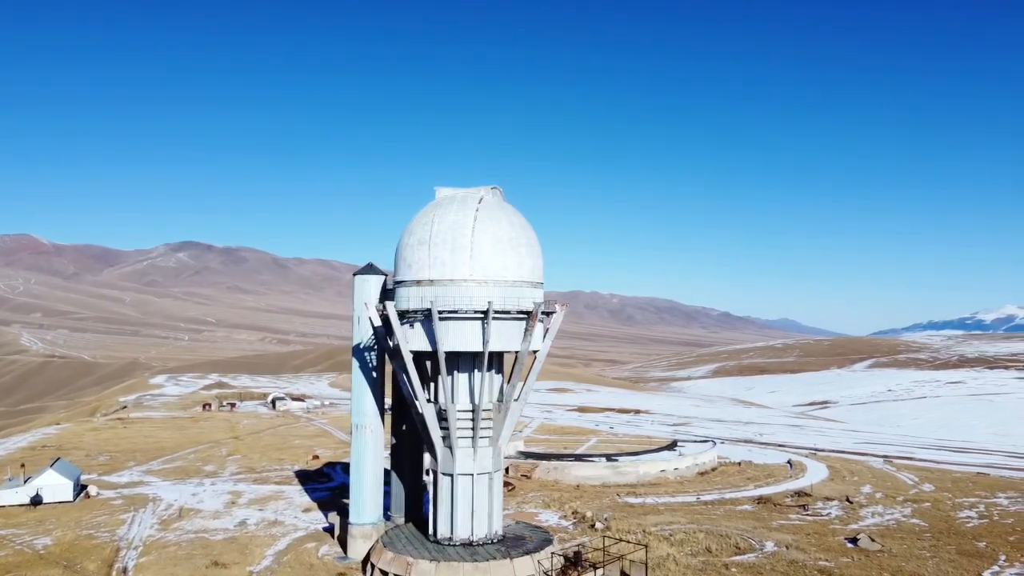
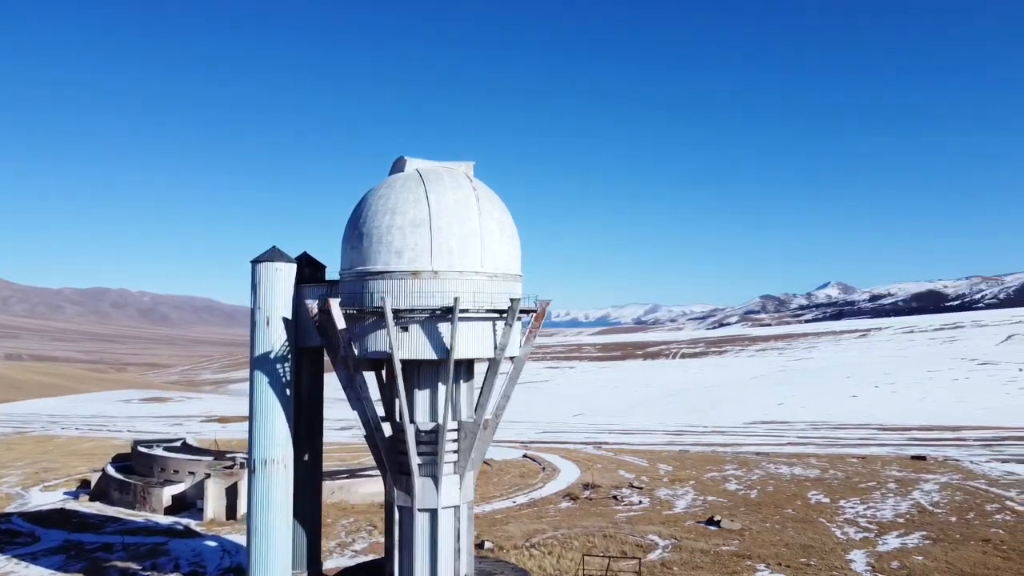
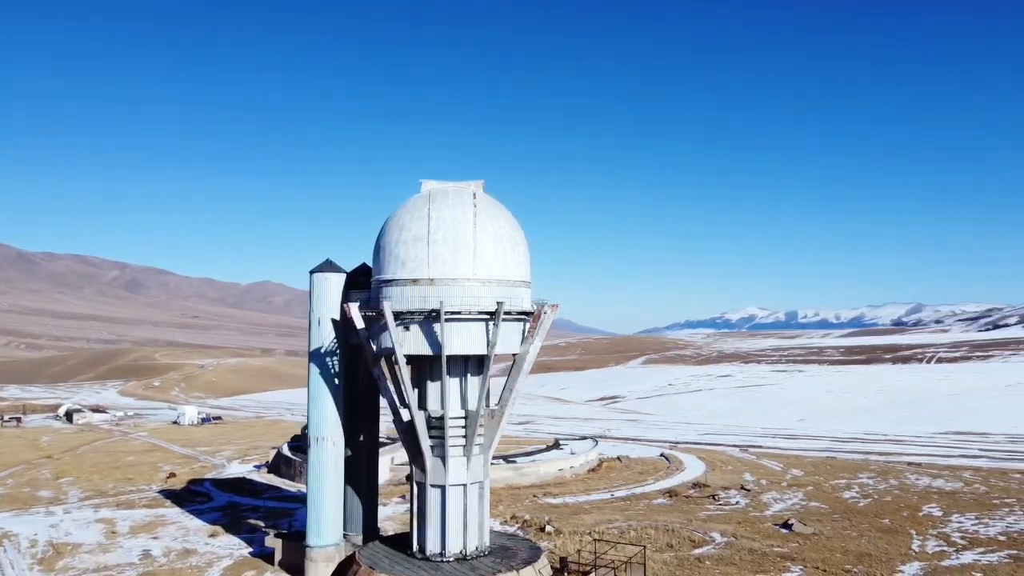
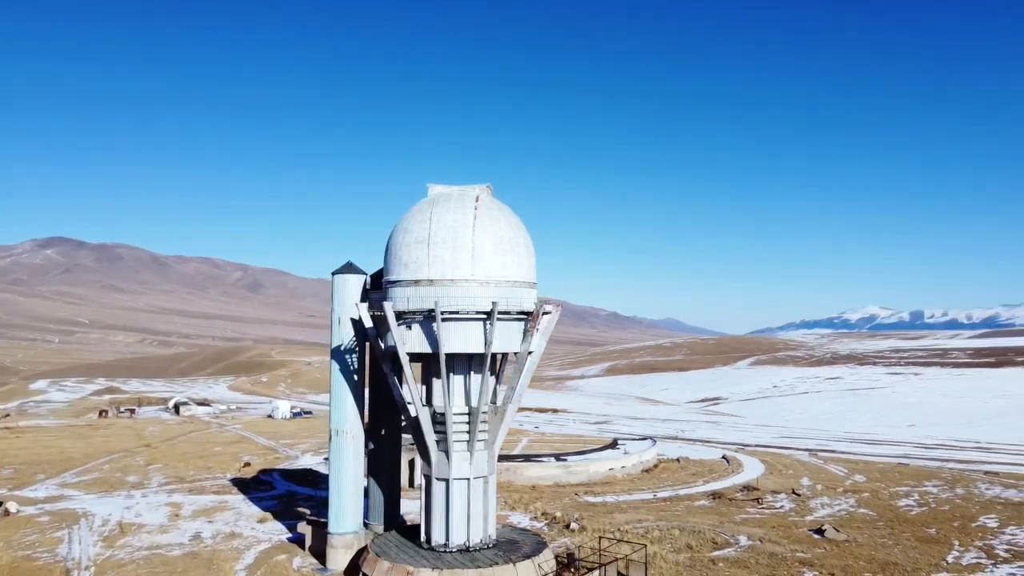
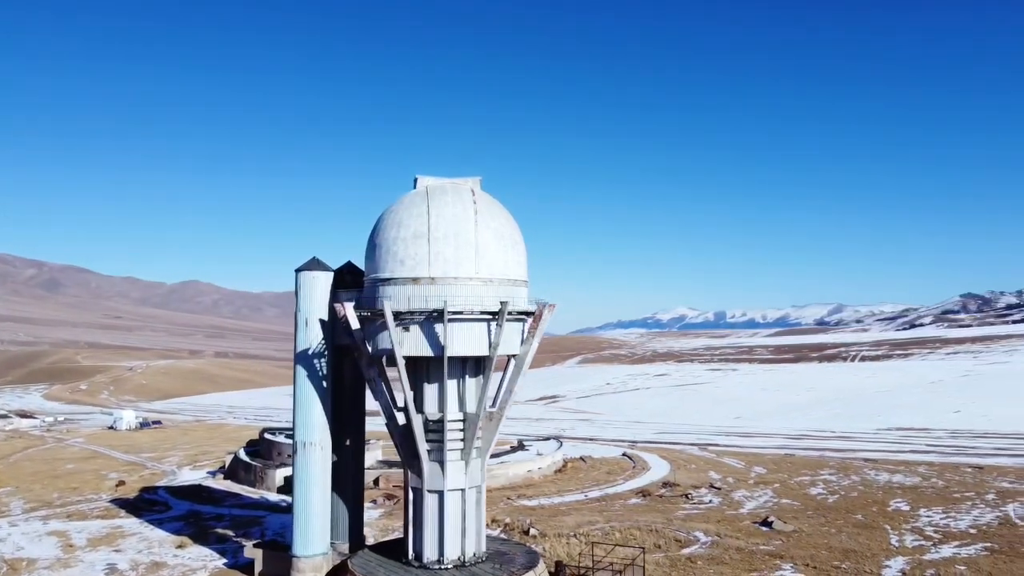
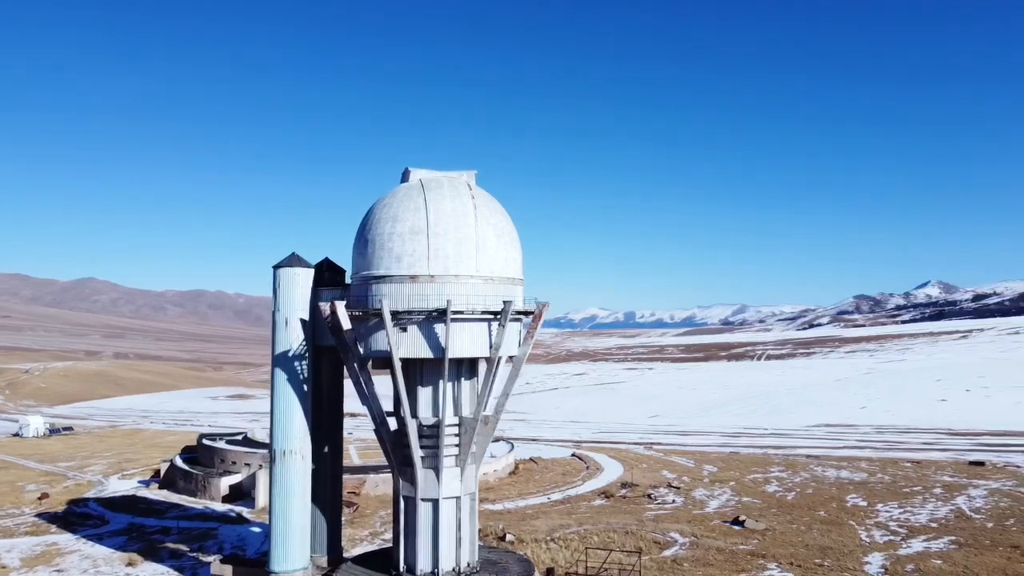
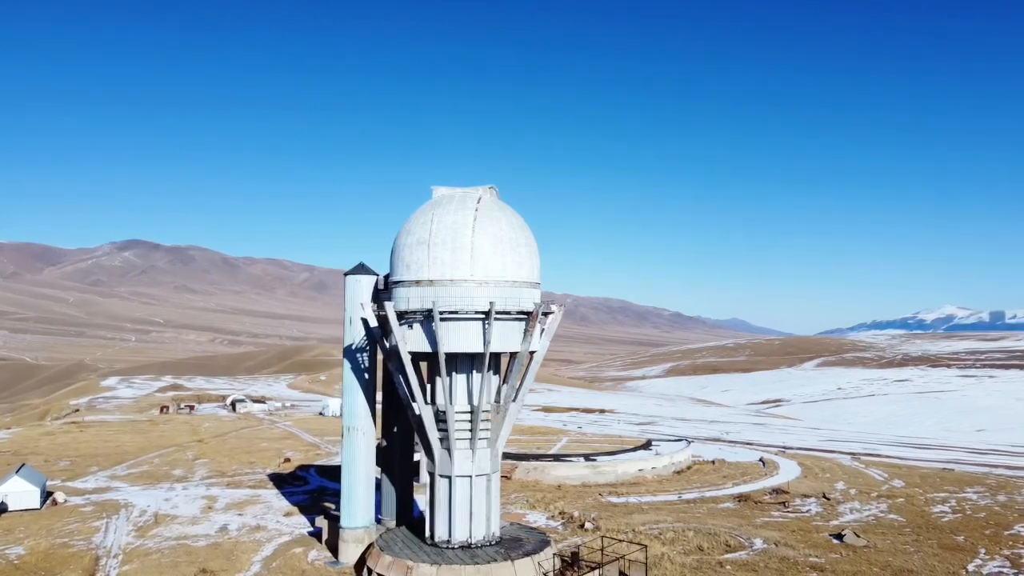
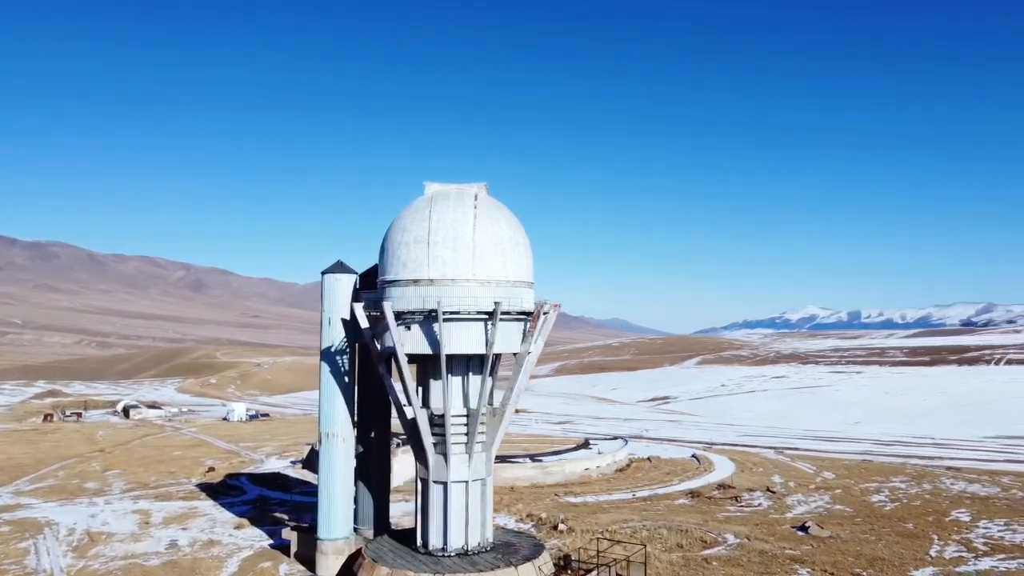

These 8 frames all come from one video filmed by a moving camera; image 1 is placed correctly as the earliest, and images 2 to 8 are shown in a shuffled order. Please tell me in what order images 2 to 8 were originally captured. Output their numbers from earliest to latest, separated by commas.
7, 4, 8, 3, 5, 6, 2
